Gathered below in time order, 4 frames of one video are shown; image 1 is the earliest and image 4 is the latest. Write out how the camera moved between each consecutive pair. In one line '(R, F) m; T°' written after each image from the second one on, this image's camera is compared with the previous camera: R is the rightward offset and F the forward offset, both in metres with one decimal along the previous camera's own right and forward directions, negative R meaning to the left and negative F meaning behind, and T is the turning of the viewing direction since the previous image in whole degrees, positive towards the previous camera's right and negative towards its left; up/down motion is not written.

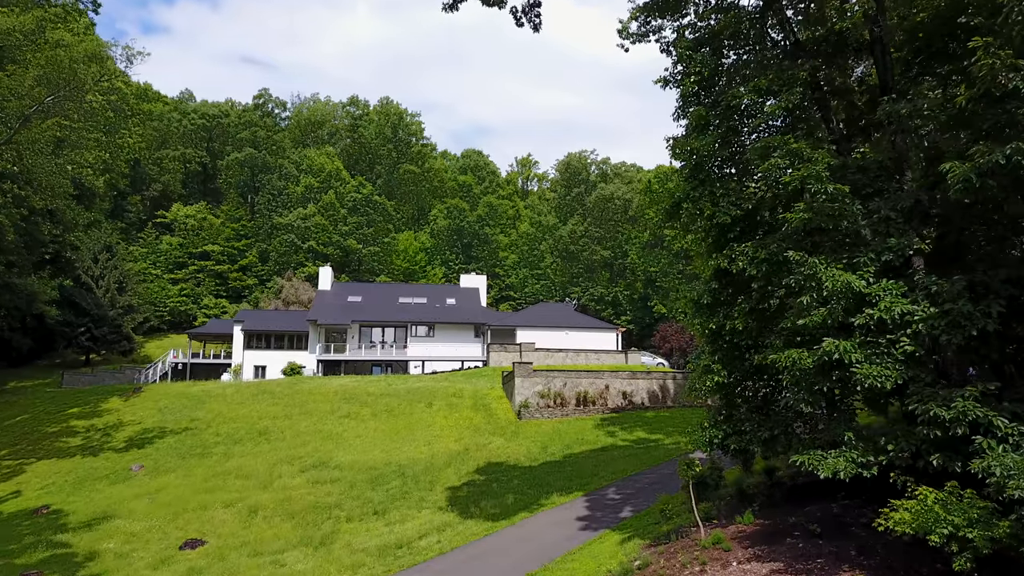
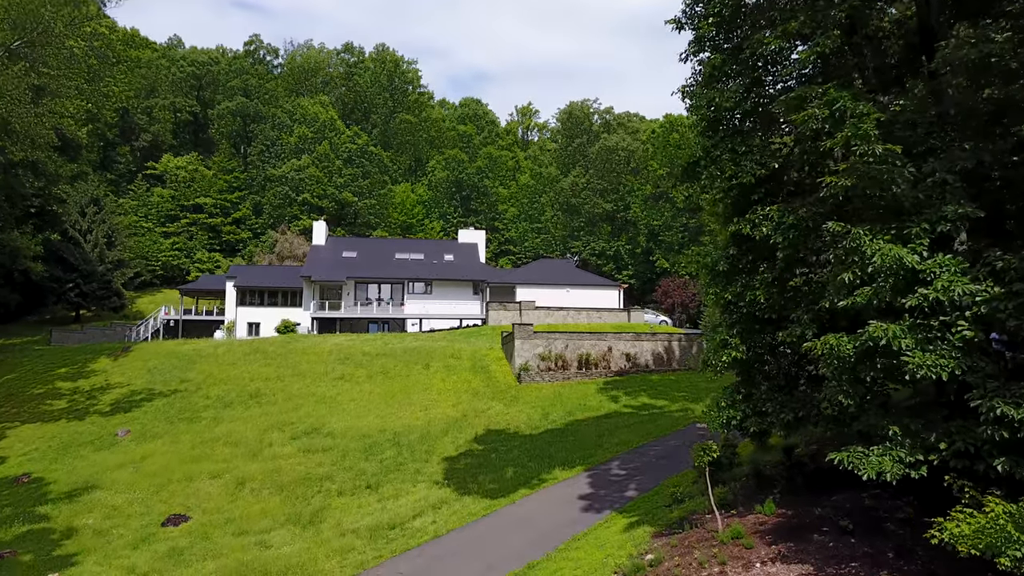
(0.0, +1.1) m; 0°
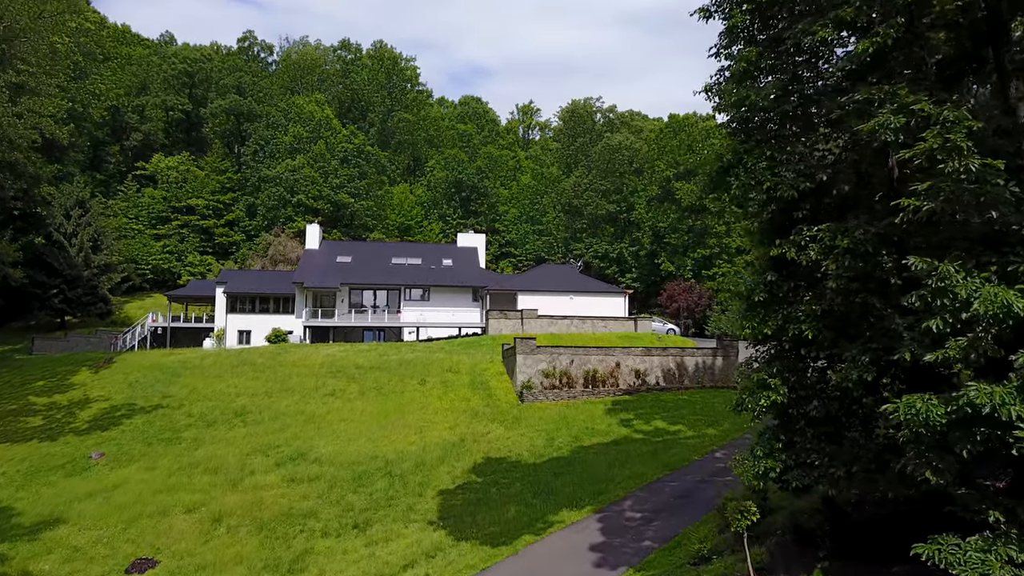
(-0.1, +1.5) m; 0°
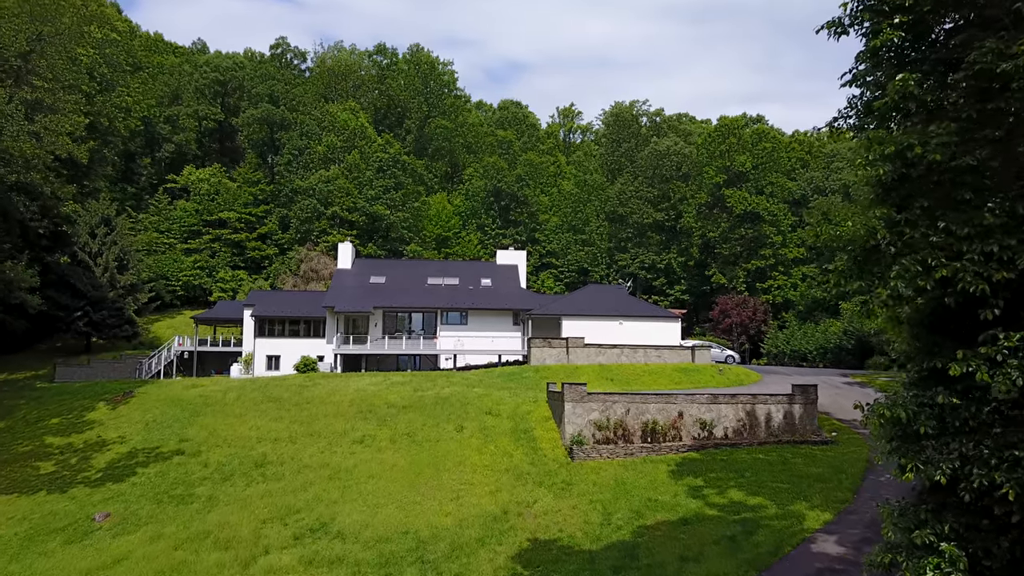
(-0.3, +2.5) m; -3°
